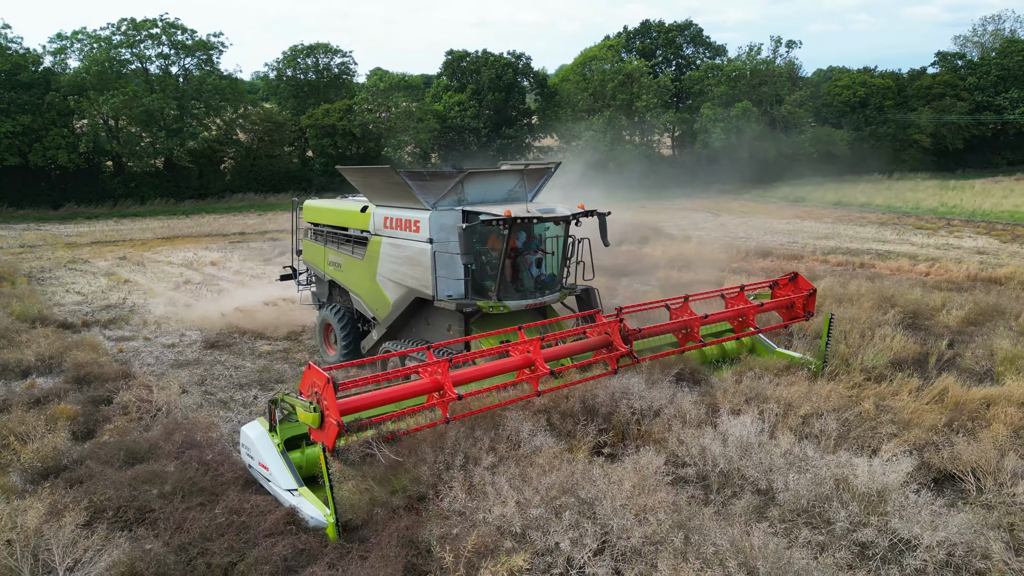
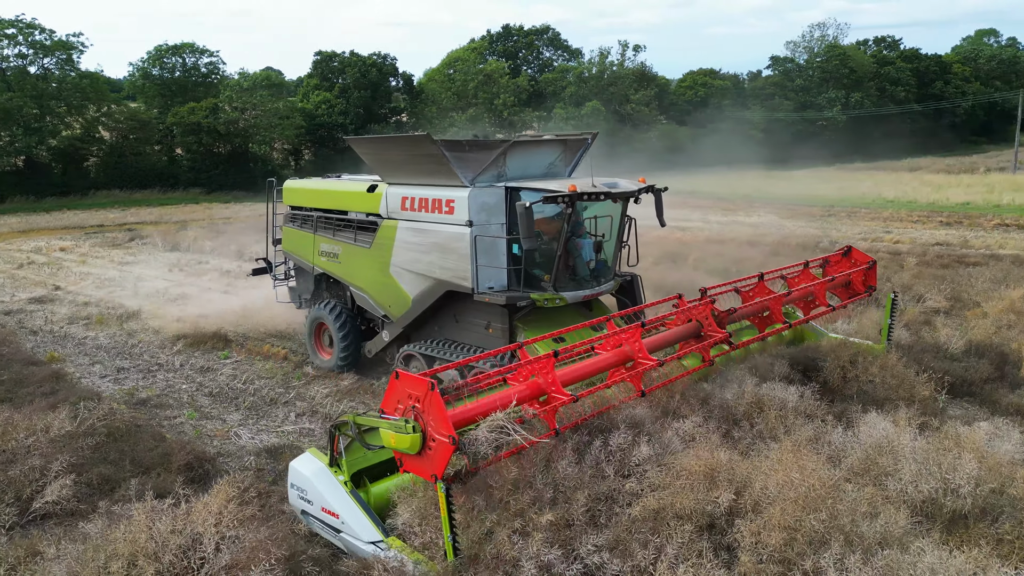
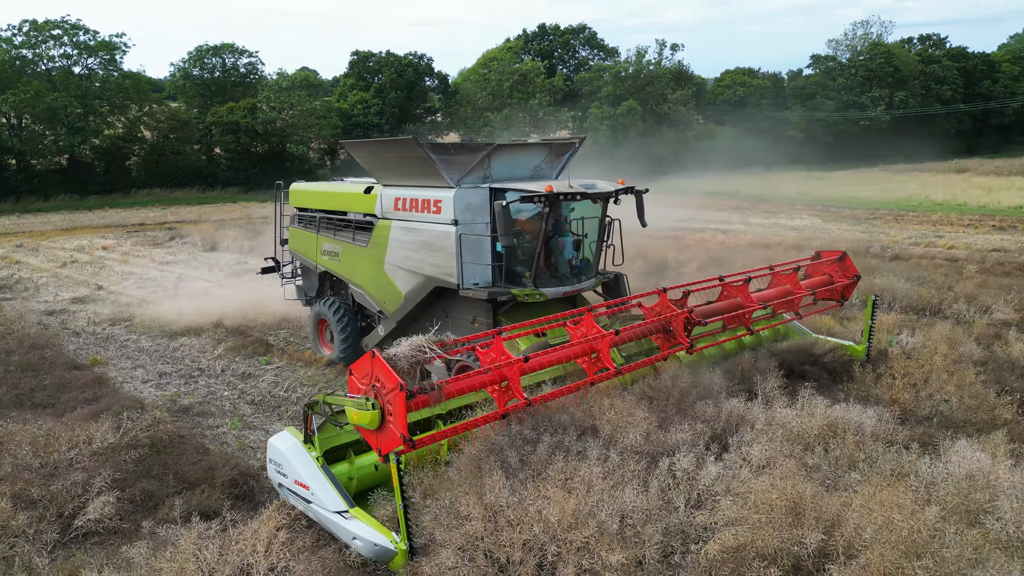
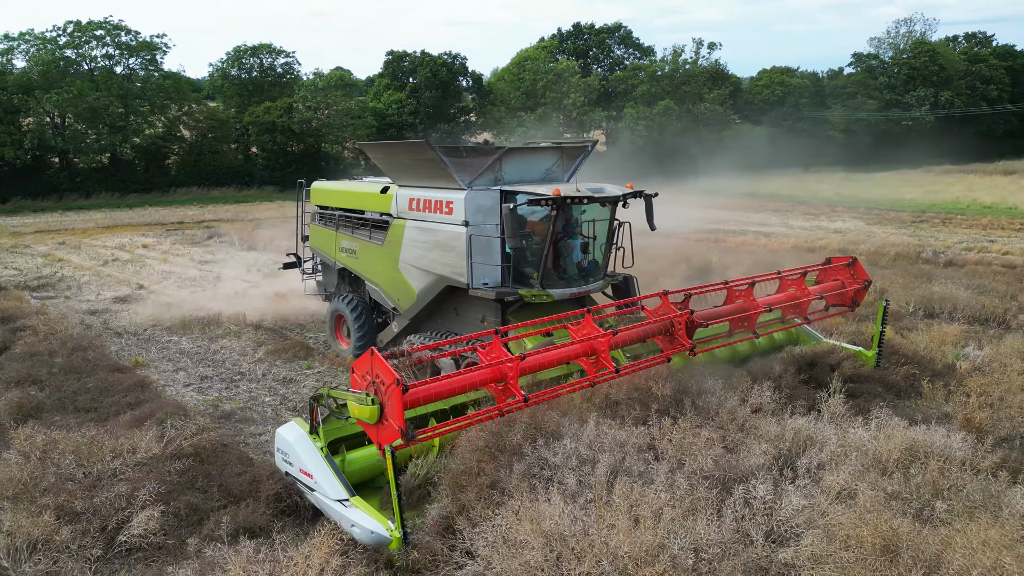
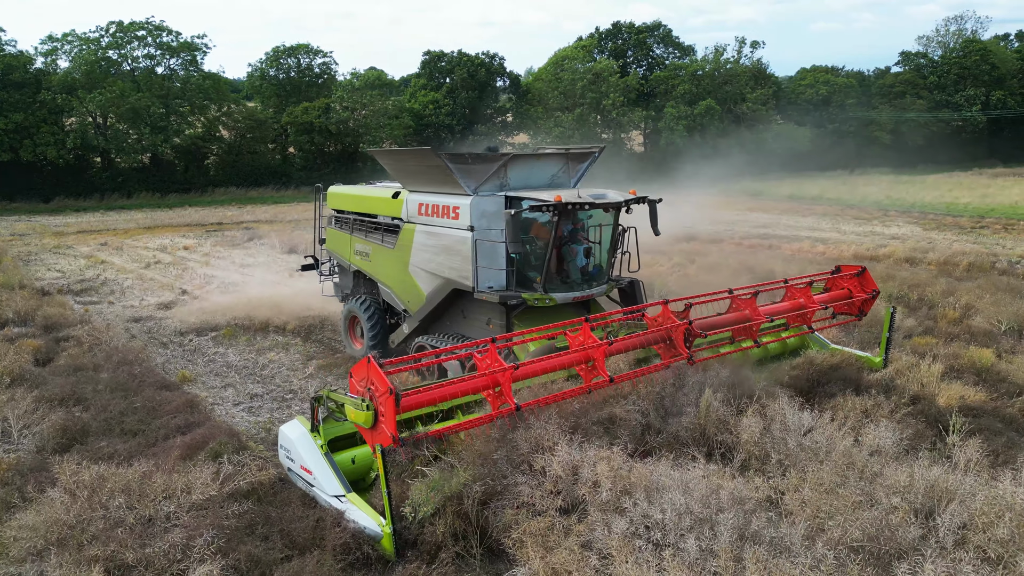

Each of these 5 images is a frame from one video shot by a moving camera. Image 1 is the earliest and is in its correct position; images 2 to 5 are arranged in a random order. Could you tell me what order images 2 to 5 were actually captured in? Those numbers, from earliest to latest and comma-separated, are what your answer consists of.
5, 4, 3, 2
